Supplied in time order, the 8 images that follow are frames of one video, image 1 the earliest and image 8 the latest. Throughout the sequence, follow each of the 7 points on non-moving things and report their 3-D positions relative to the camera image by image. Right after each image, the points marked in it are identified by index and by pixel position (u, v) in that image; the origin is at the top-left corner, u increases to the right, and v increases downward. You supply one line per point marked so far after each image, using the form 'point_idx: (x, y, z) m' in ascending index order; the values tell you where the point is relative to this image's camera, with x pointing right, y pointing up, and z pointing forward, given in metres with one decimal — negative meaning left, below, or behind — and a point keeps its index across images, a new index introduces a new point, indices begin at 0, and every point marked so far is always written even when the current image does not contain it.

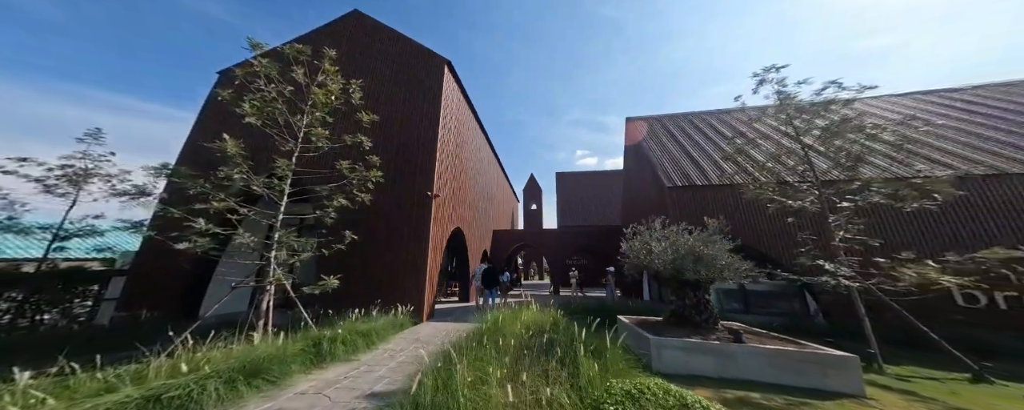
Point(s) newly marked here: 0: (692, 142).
0: (+8.5, +2.9, +12.3) m
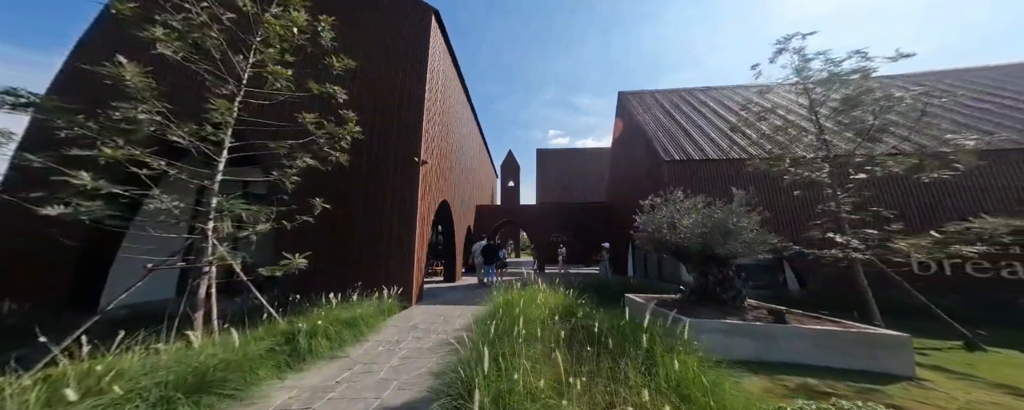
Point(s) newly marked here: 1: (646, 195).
0: (+8.0, +3.9, +12.1) m
1: (+7.1, +1.0, +13.2) m
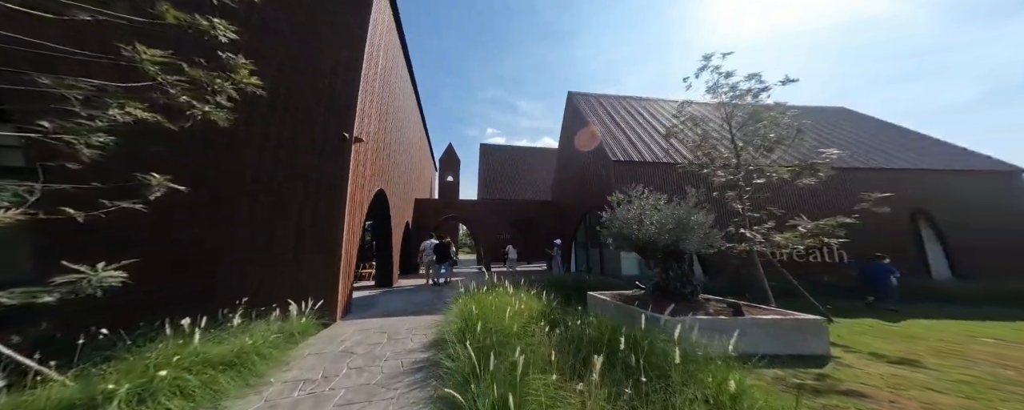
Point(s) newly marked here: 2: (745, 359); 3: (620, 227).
0: (+5.7, +3.9, +13.1) m
1: (+4.4, +1.1, +13.9) m
2: (+2.9, -1.9, +3.4) m
3: (+1.9, -0.4, +4.8) m
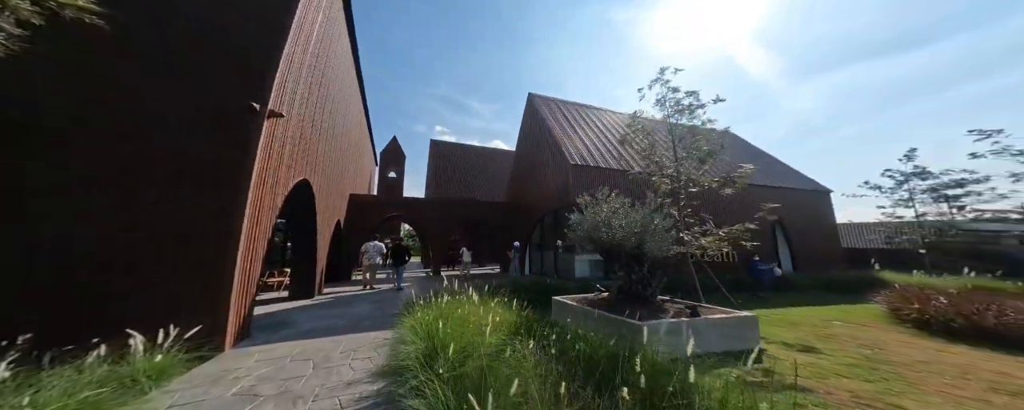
0: (+3.5, +3.7, +13.7) m
1: (+2.1, +0.9, +14.2) m
2: (+2.5, -2.0, +3.5) m
3: (+1.3, -0.4, +4.8) m
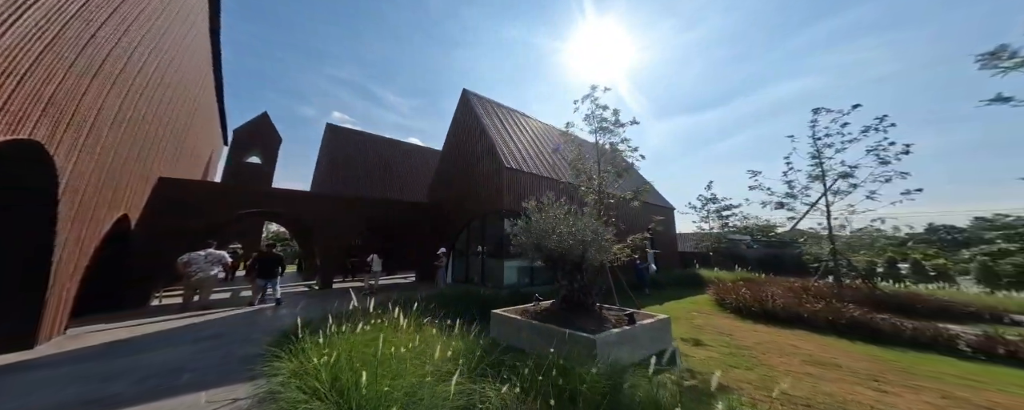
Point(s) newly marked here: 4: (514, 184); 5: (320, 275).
0: (-0.1, +3.4, +13.7) m
1: (-1.8, +0.7, +13.7) m
2: (+1.8, -2.1, +3.6) m
3: (+0.4, -0.5, +4.5) m
4: (+0.1, +0.8, +11.2) m
5: (-9.1, -3.4, +13.2) m
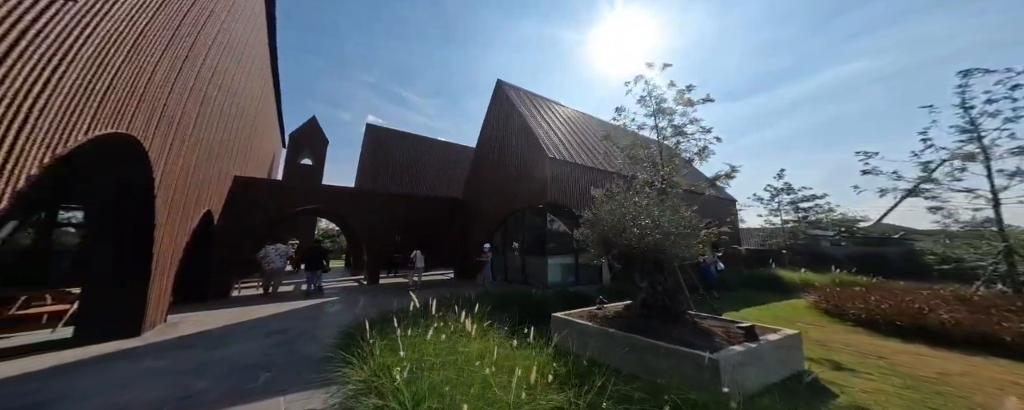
0: (+1.8, +3.7, +12.8) m
1: (+0.2, +1.0, +13.0) m
2: (+2.6, -1.8, +2.6) m
3: (+1.2, -0.3, +3.6) m
4: (+1.7, +1.1, +10.2) m
5: (-7.1, -3.2, +13.3) m
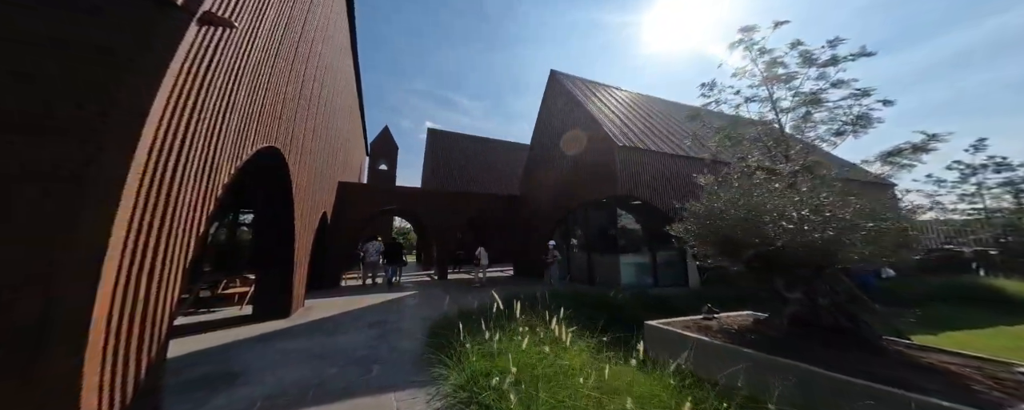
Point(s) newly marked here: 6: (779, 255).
0: (+4.5, +4.0, +11.5) m
1: (+3.1, +1.3, +12.0) m
2: (+3.3, -1.6, +1.3) m
3: (+2.1, 0.0, +2.6) m
4: (+4.0, +1.4, +9.0) m
5: (-3.9, -3.1, +13.9) m
6: (+2.5, -0.4, +2.6) m
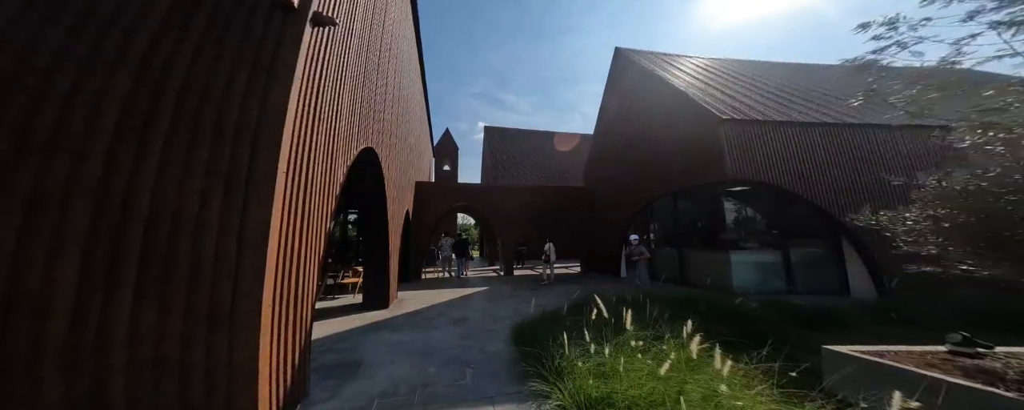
0: (+7.2, +4.5, +9.5) m
1: (+5.9, +1.7, +10.4) m
2: (+4.1, -1.3, -0.2) m
3: (+3.2, +0.2, +1.3) m
4: (+6.2, +1.8, +7.2) m
5: (-0.4, -2.8, +13.6) m
6: (+3.6, -0.1, +1.2) m
